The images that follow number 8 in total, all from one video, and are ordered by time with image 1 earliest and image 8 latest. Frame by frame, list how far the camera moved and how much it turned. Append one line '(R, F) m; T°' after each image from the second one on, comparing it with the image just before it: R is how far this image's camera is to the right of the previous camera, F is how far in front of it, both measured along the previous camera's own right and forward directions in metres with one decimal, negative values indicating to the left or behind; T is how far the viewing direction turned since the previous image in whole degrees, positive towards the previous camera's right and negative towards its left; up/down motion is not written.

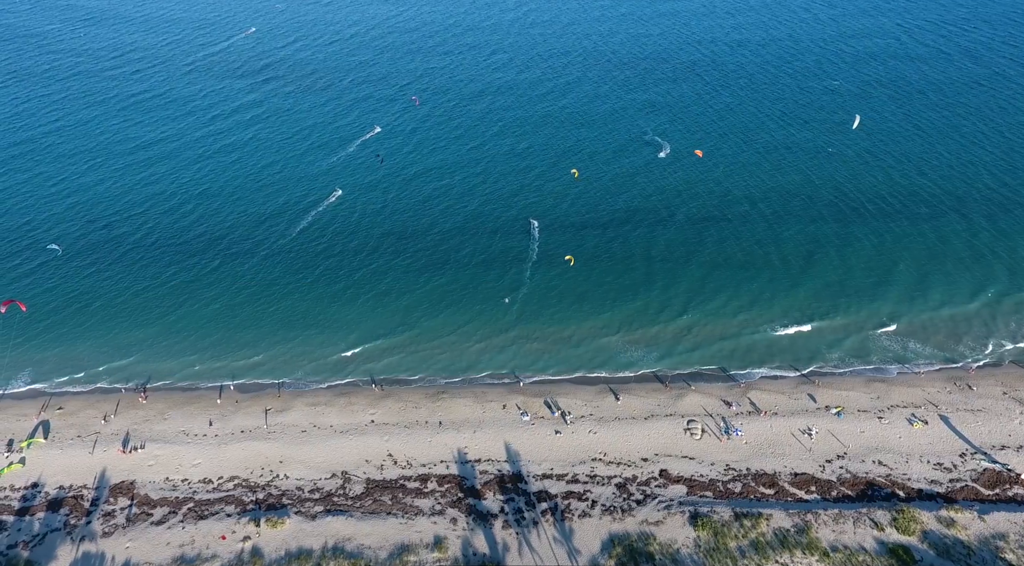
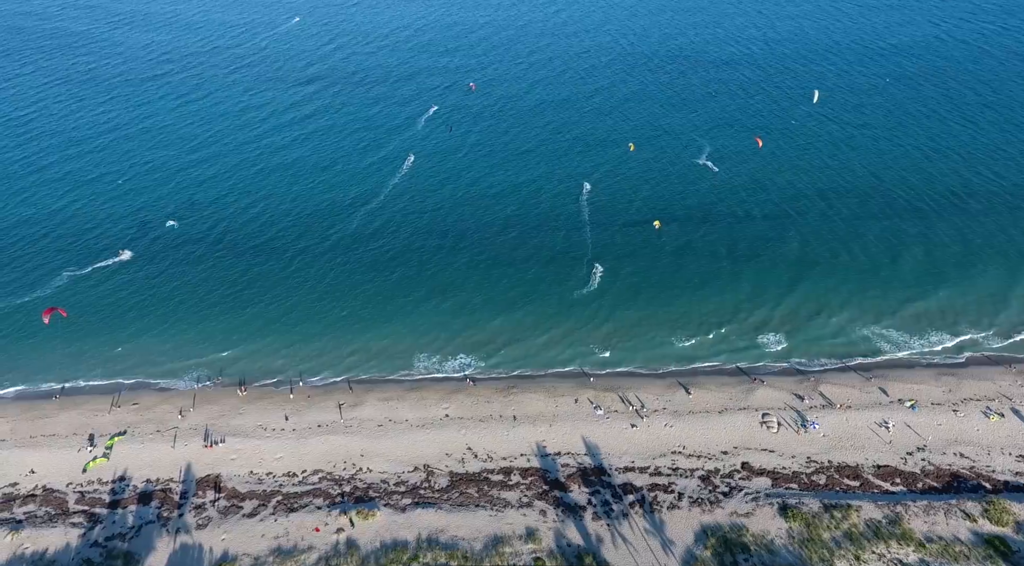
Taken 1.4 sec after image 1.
(-5.6, -0.2) m; 0°
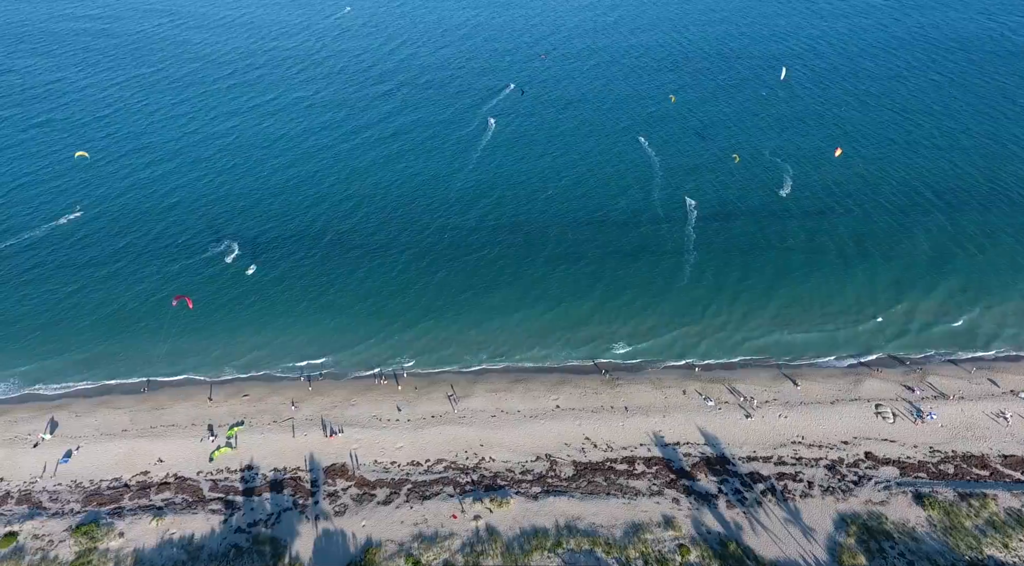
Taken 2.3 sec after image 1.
(-8.2, -0.3) m; -1°
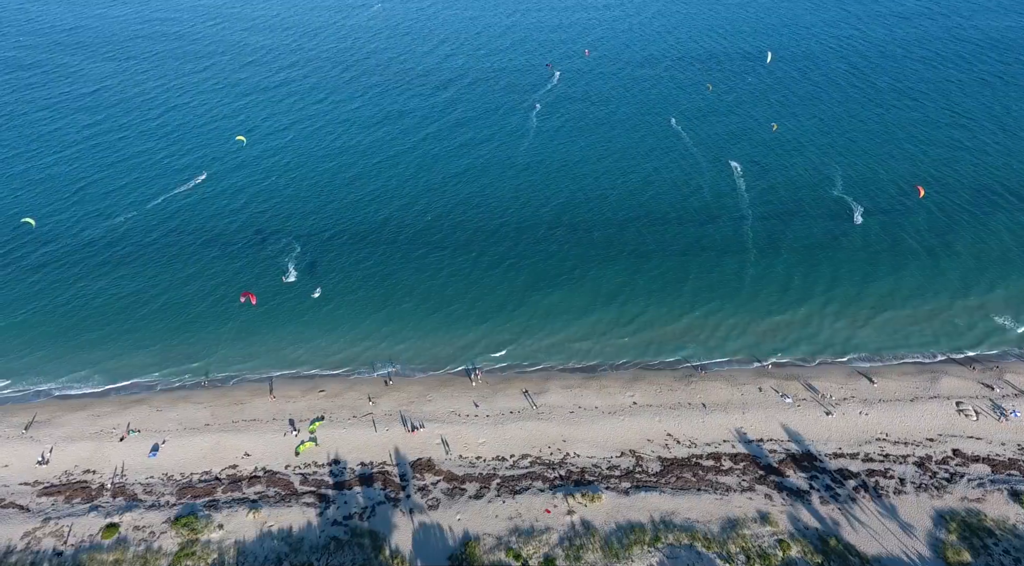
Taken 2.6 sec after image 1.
(-5.6, -0.1) m; -1°
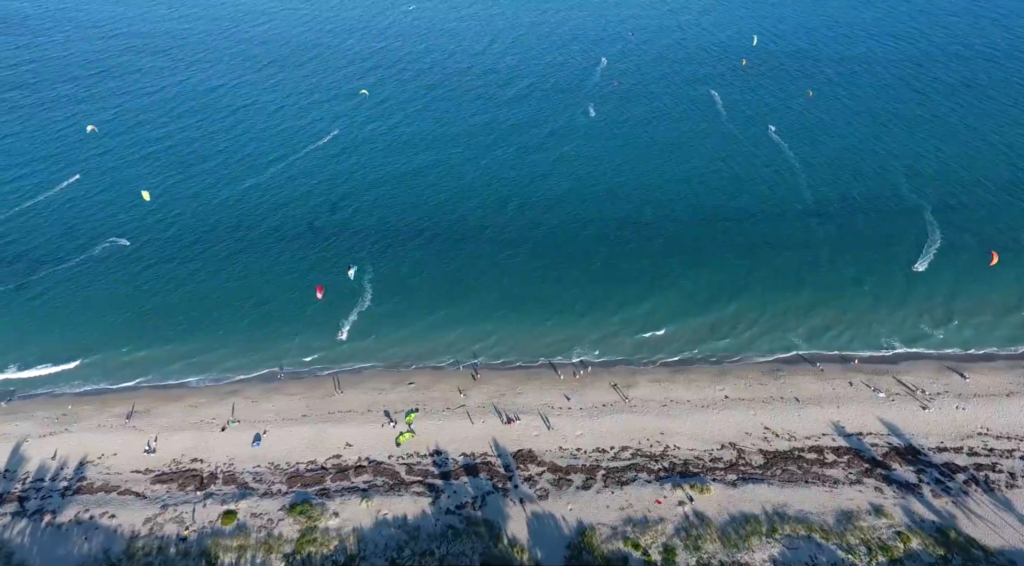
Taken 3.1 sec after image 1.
(-6.4, -0.3) m; -1°
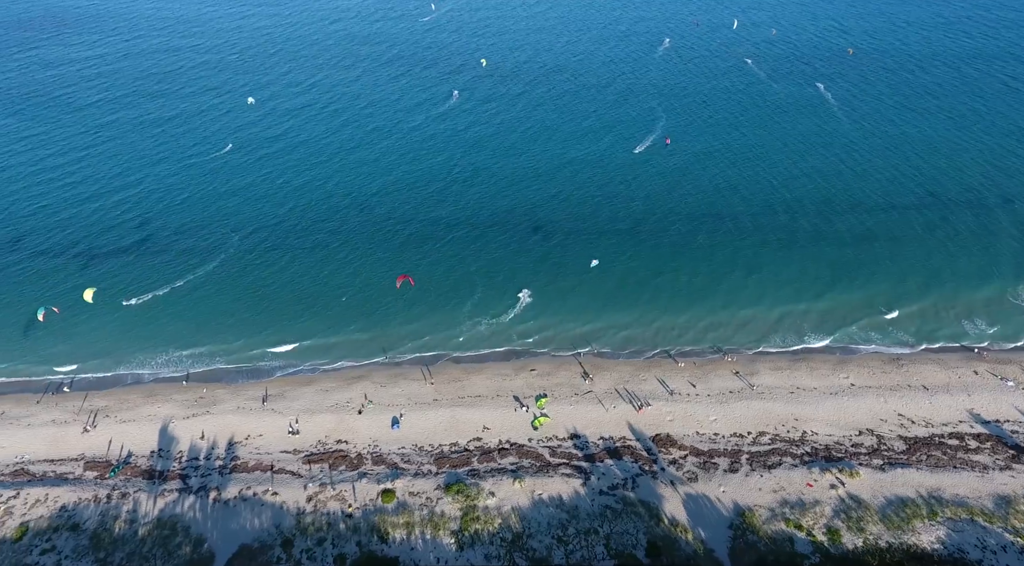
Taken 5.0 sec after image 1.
(-9.0, -0.7) m; -1°
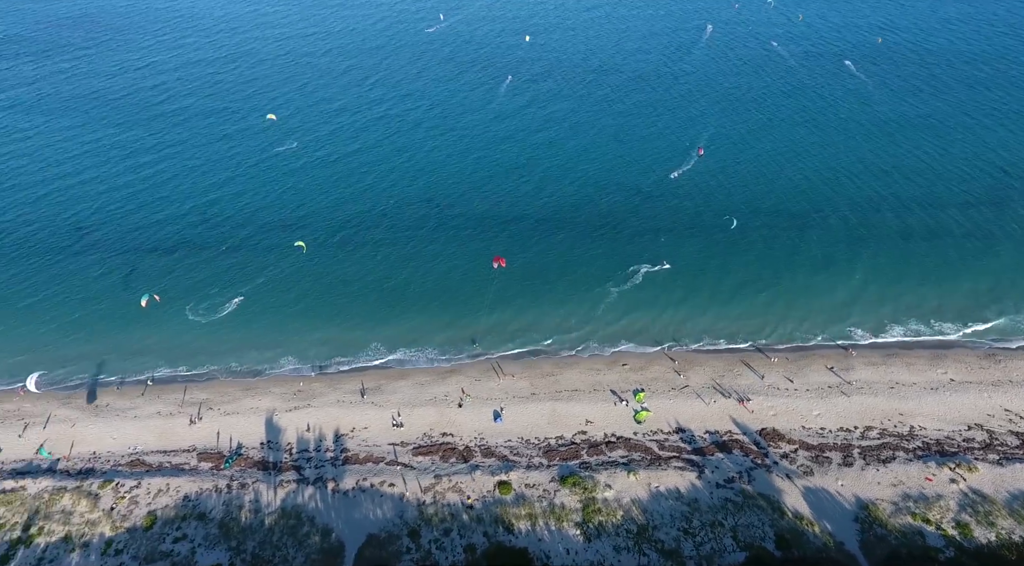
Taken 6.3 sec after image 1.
(-6.8, -0.1) m; -1°
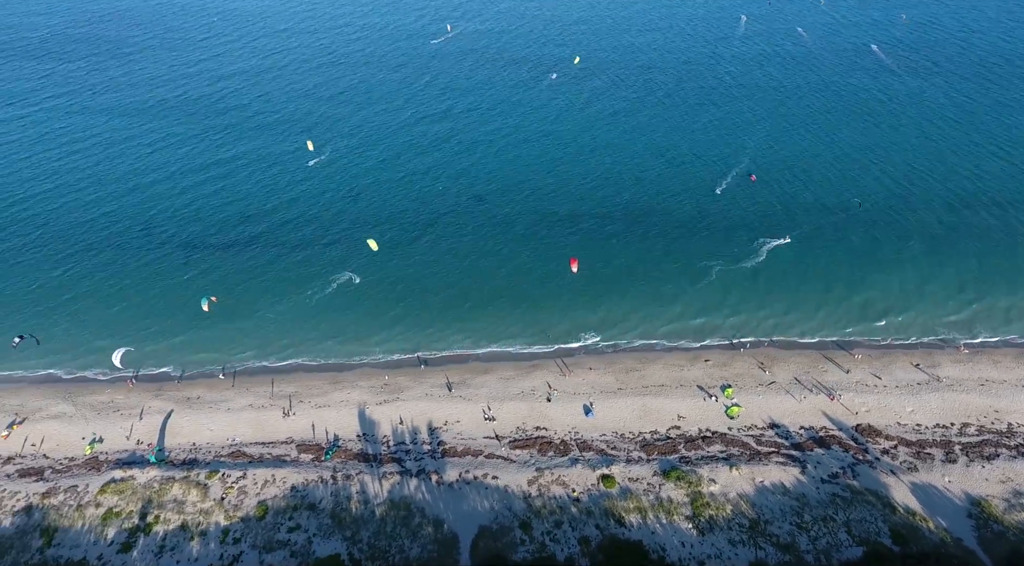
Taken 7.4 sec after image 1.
(-6.1, -0.2) m; -1°
